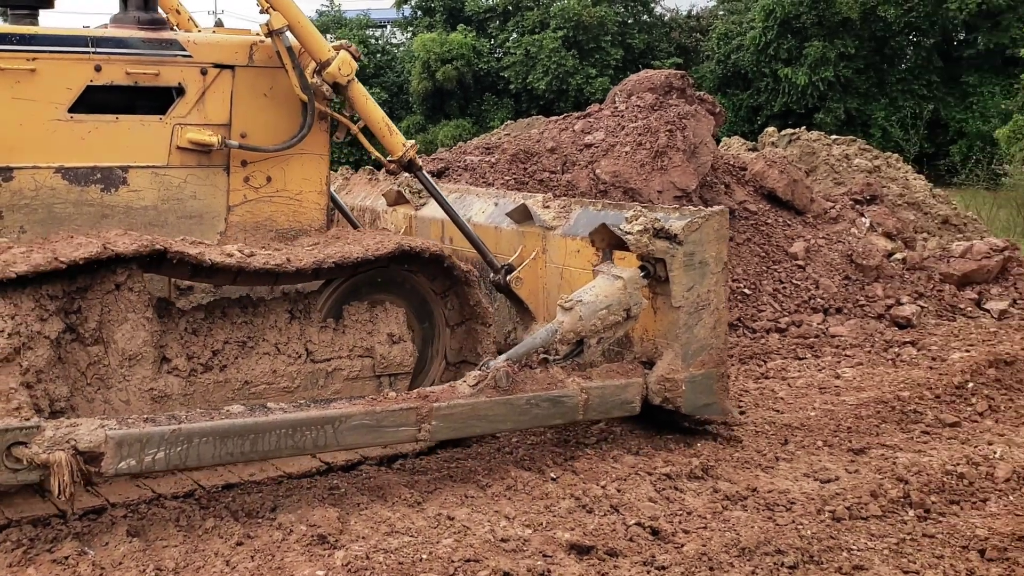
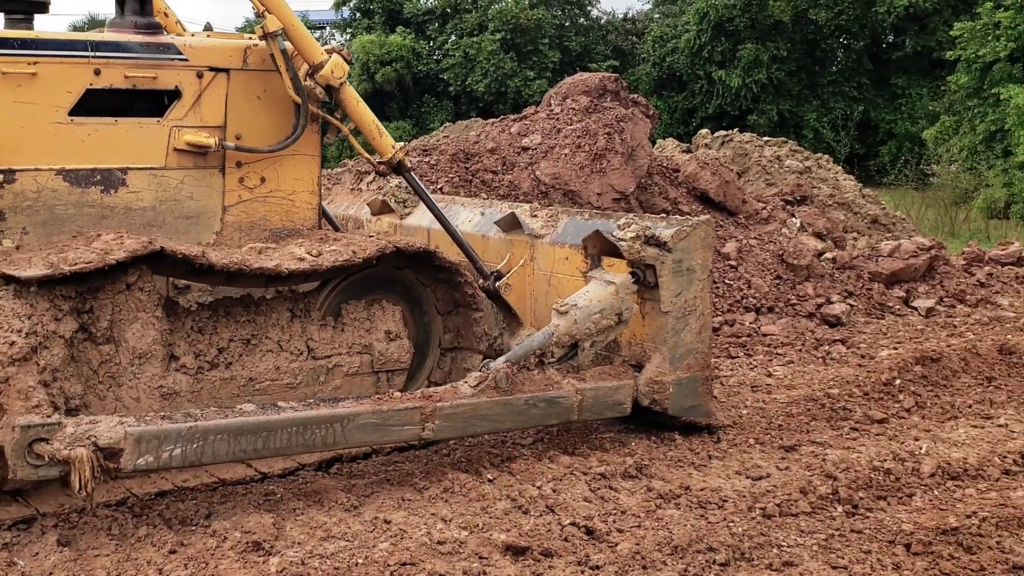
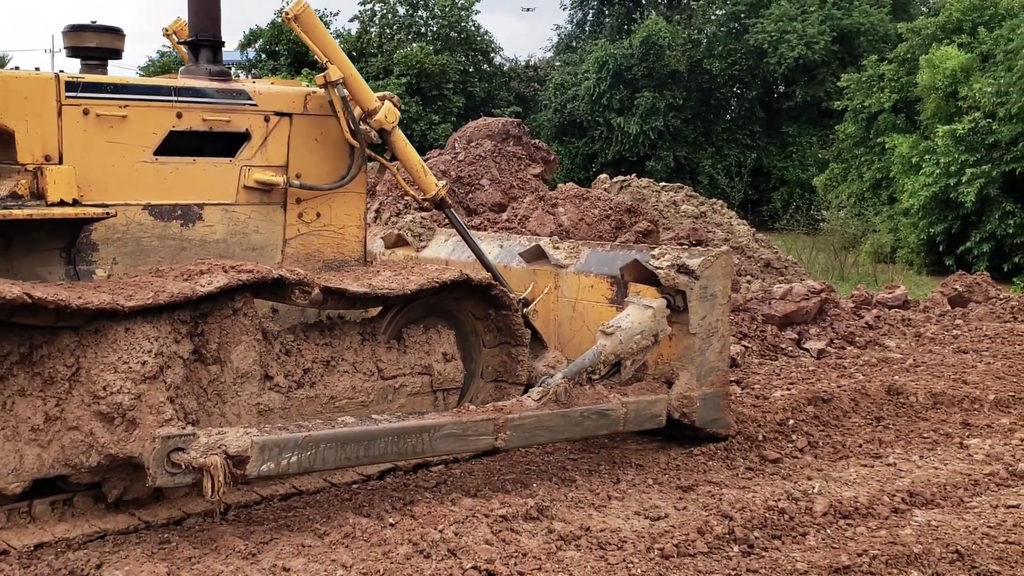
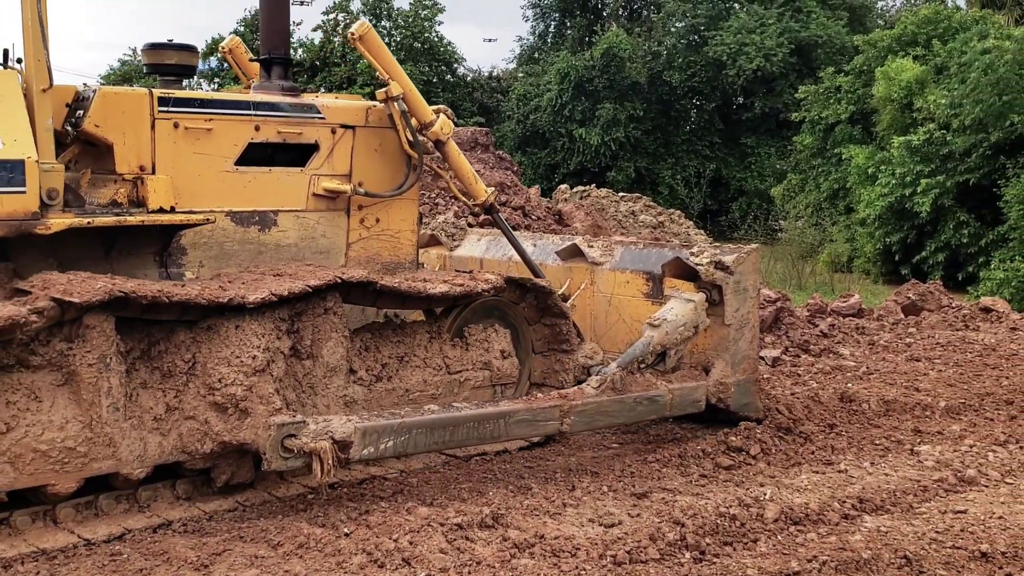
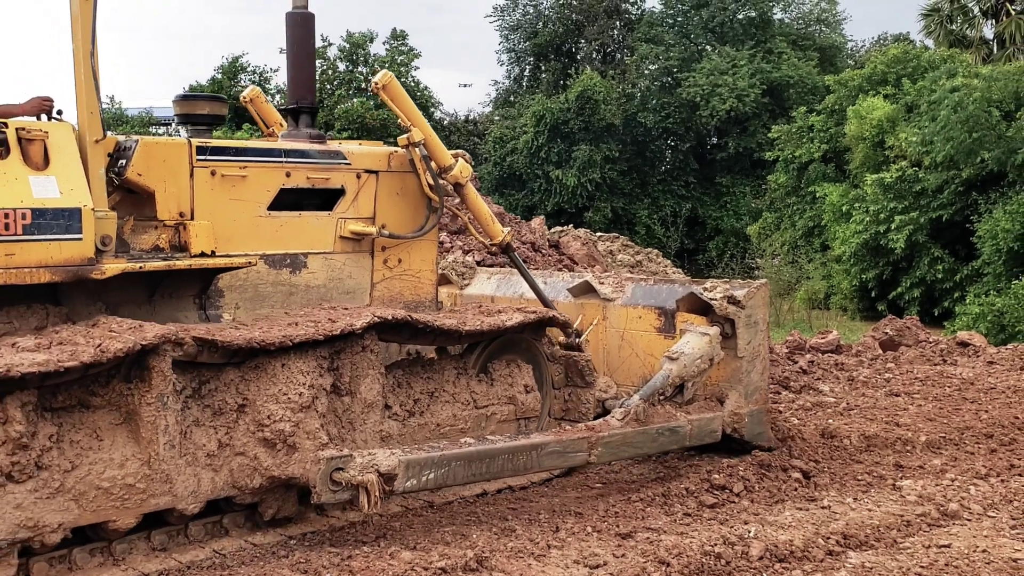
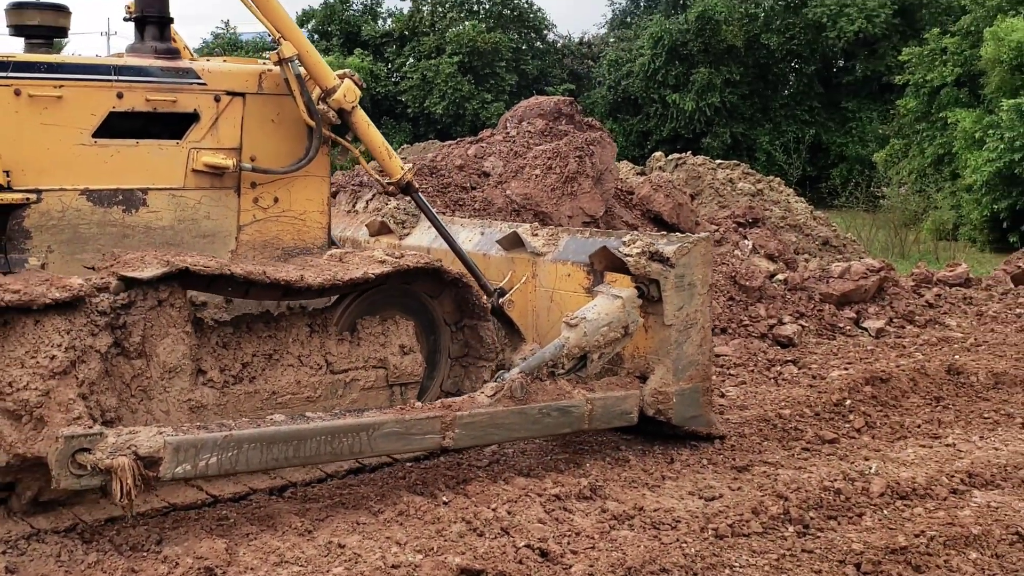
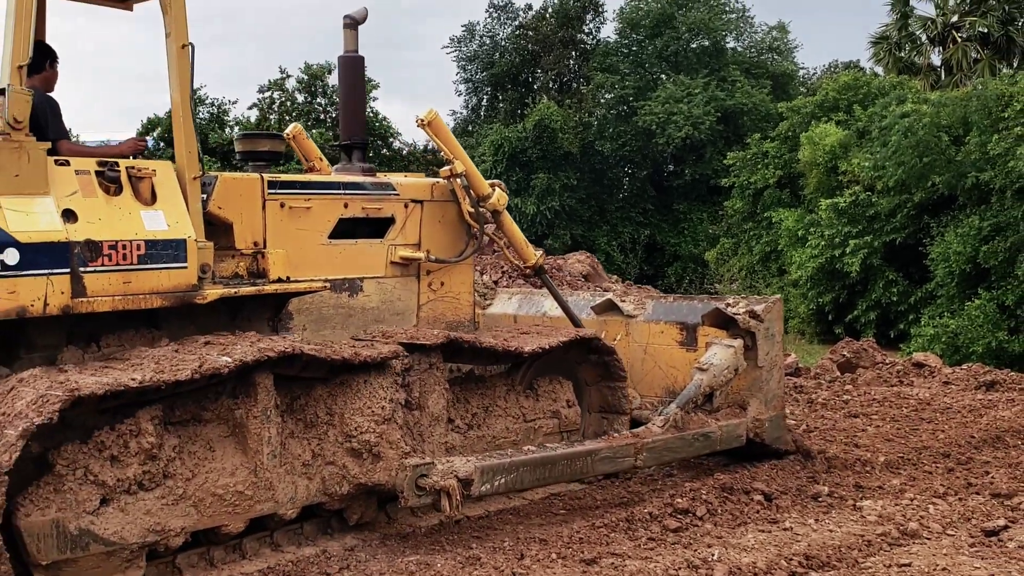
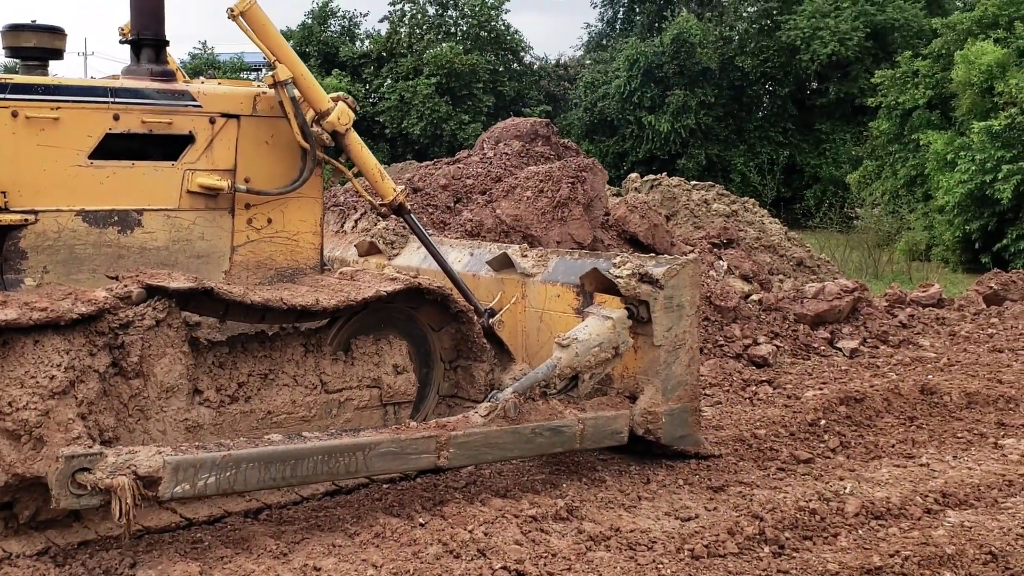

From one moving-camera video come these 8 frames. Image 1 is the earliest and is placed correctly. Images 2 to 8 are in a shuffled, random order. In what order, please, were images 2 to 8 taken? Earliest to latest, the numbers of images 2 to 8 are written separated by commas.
2, 6, 8, 3, 4, 5, 7
